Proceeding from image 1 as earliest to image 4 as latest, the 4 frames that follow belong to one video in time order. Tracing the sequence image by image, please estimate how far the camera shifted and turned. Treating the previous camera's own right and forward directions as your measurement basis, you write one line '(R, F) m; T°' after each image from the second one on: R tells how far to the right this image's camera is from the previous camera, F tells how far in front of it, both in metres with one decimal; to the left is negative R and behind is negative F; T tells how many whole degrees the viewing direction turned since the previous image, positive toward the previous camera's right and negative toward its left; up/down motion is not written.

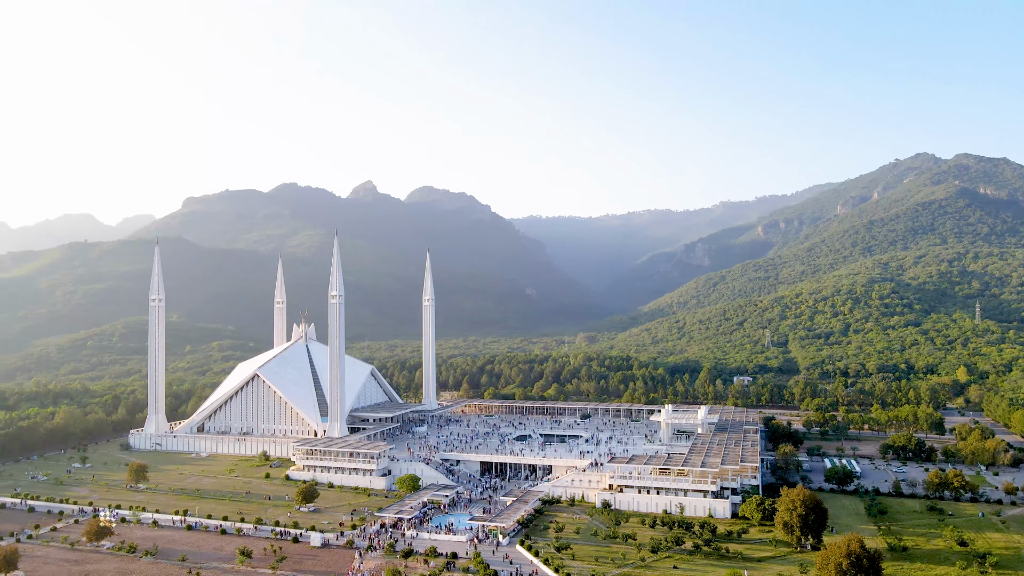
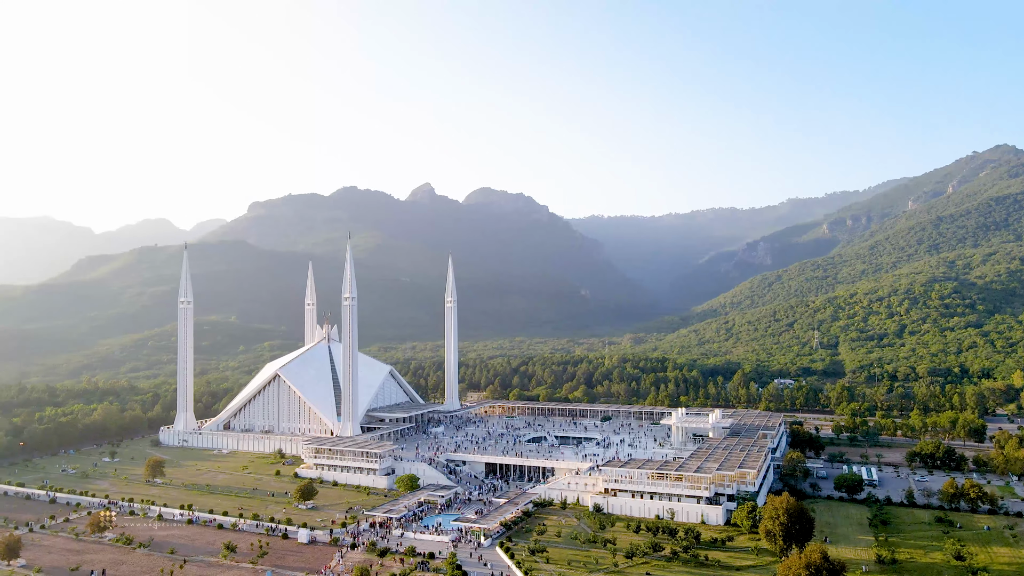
(+4.1, +0.1) m; -5°
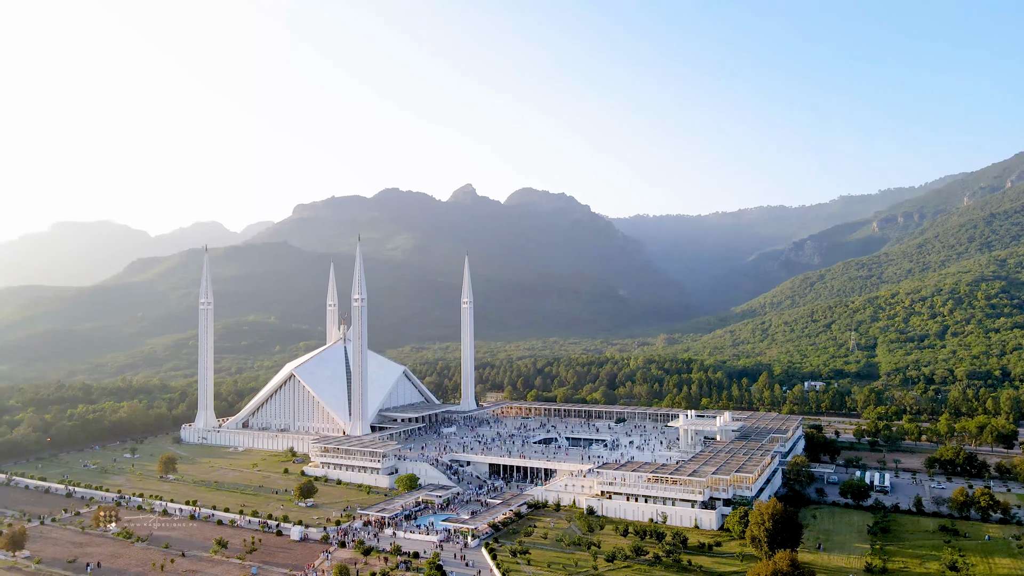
(+3.0, 0.0) m; -3°
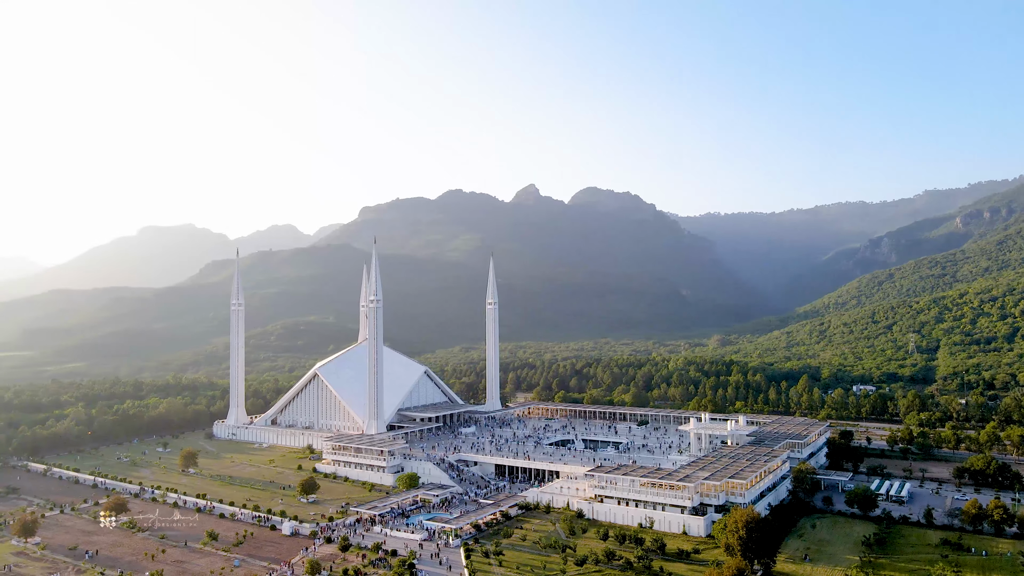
(+4.5, 0.0) m; -5°
